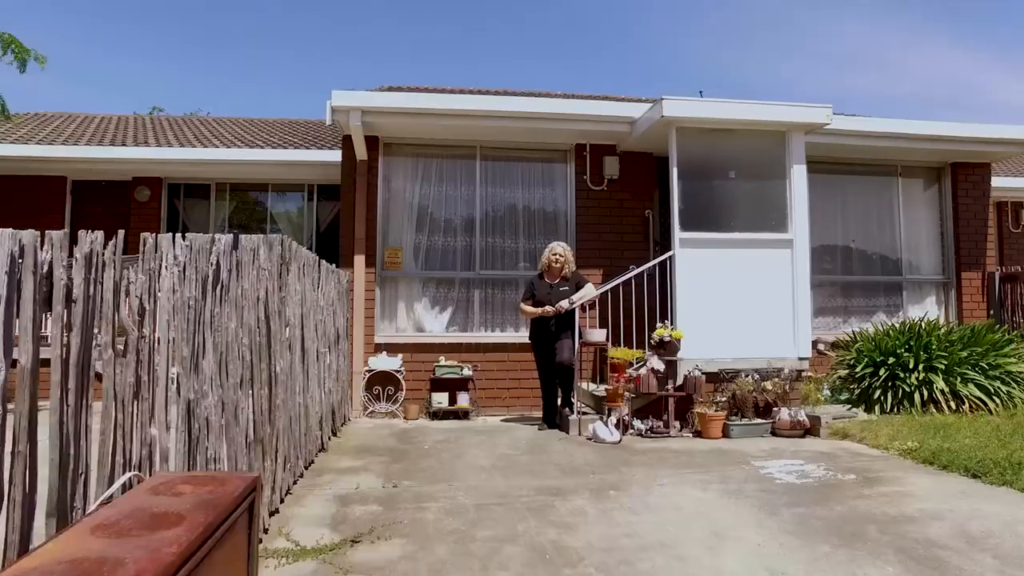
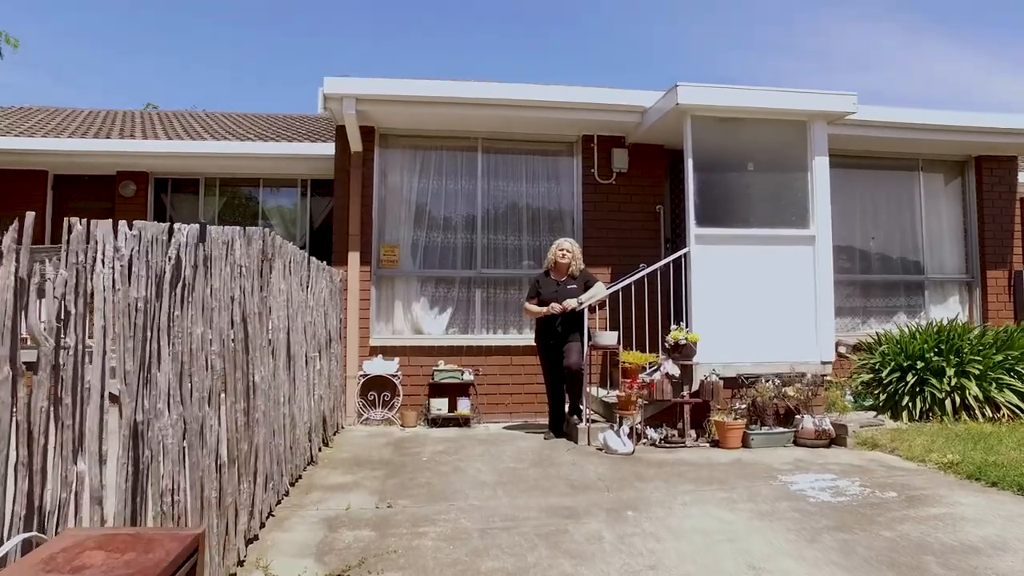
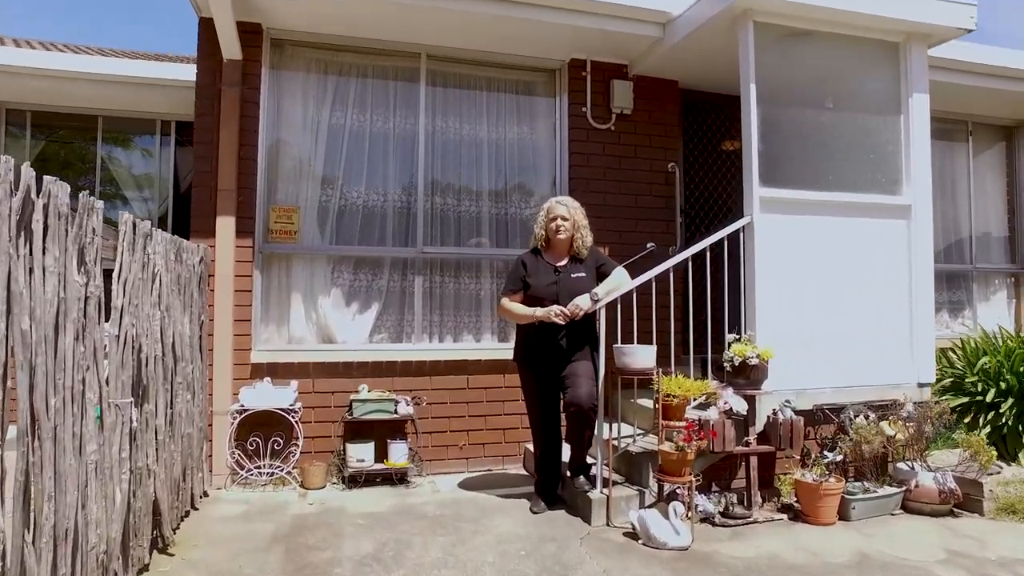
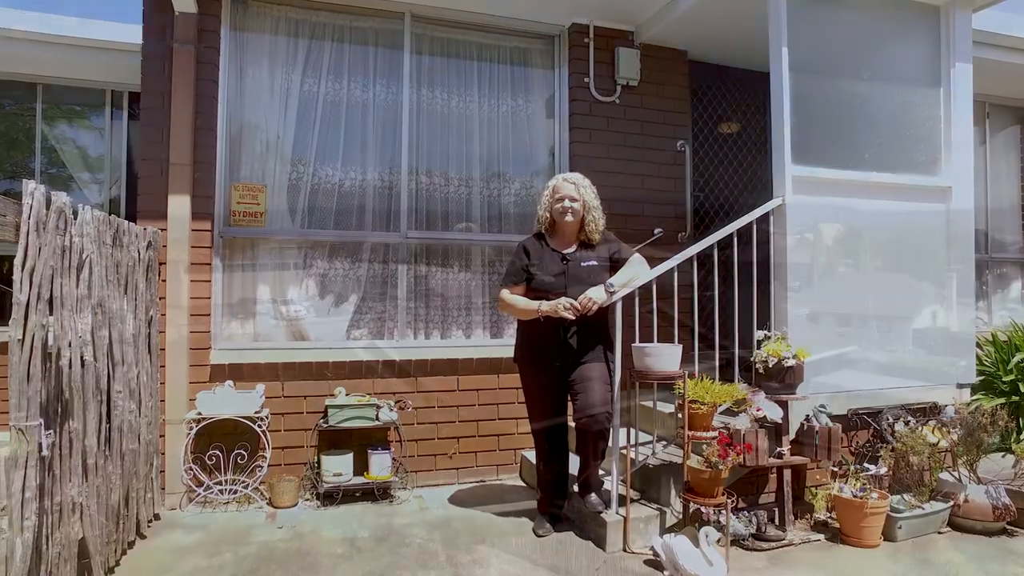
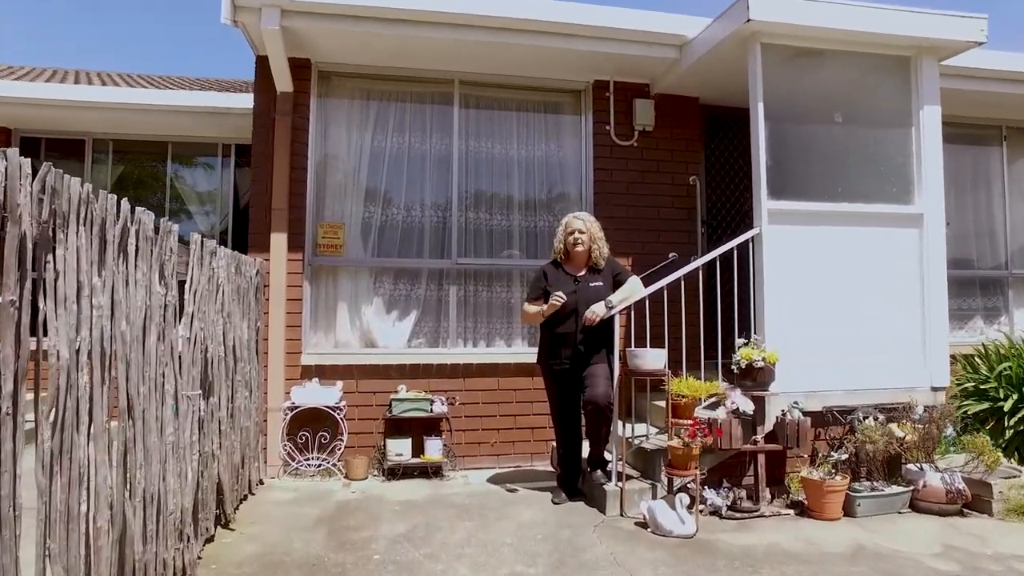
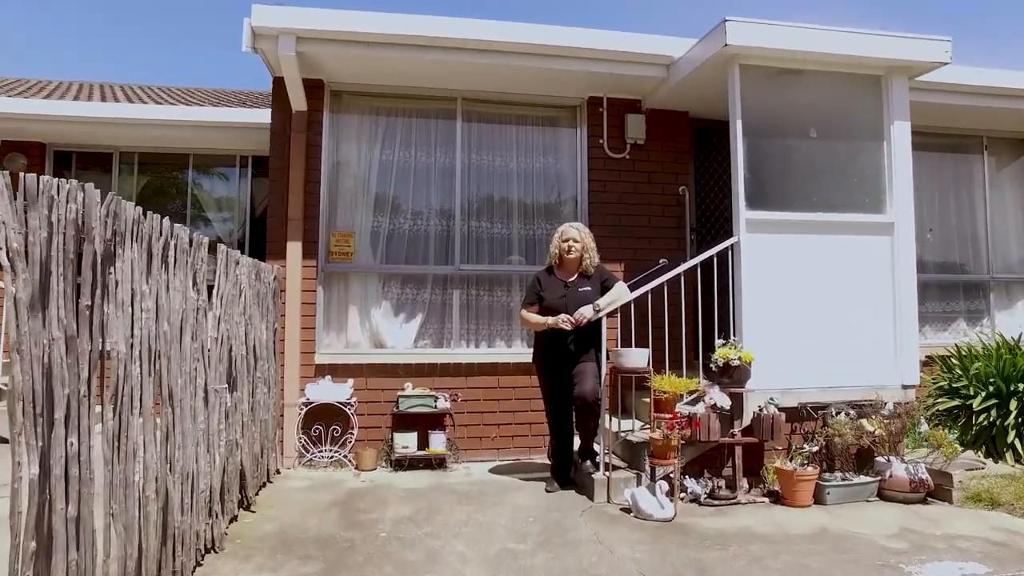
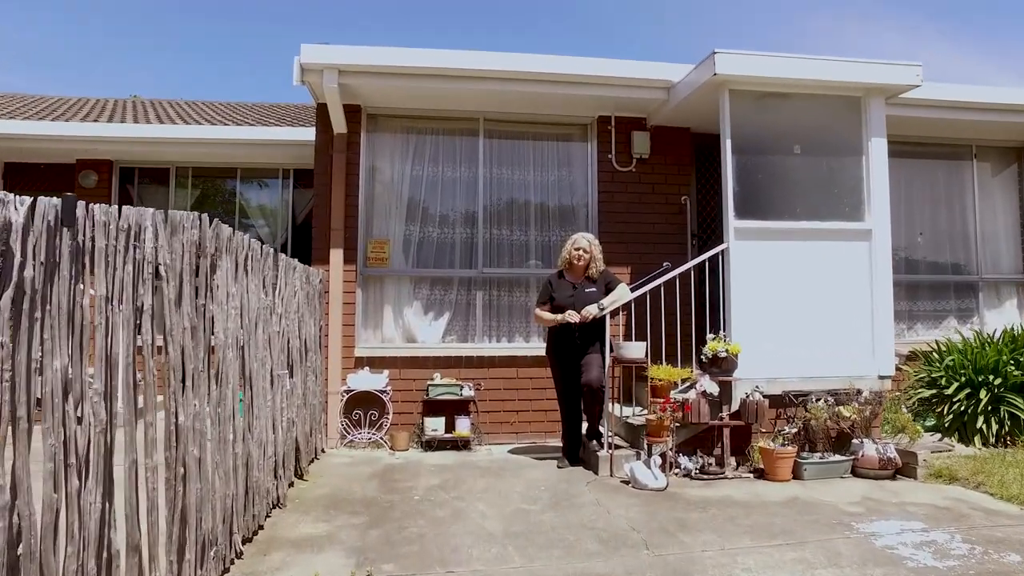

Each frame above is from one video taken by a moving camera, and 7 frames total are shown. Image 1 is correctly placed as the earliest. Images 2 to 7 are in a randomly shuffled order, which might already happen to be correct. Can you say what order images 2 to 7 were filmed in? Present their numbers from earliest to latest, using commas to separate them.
2, 7, 6, 5, 3, 4
